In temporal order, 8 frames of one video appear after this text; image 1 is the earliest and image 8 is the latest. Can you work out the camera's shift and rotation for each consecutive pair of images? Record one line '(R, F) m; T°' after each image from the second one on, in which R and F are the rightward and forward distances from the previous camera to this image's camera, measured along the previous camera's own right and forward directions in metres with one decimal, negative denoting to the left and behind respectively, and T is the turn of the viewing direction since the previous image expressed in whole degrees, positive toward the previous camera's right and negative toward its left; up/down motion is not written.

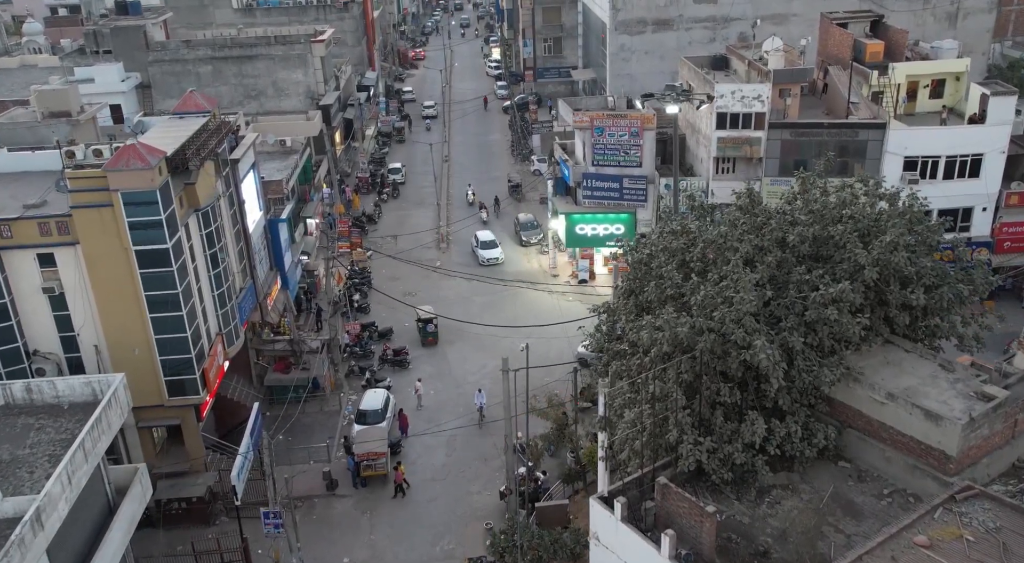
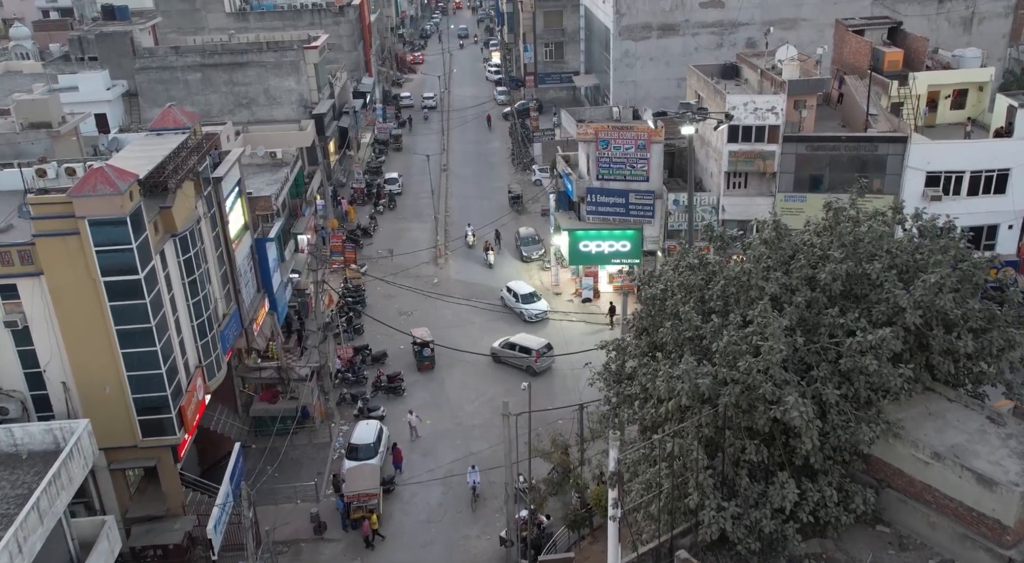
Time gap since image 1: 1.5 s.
(0.0, +2.0) m; 0°
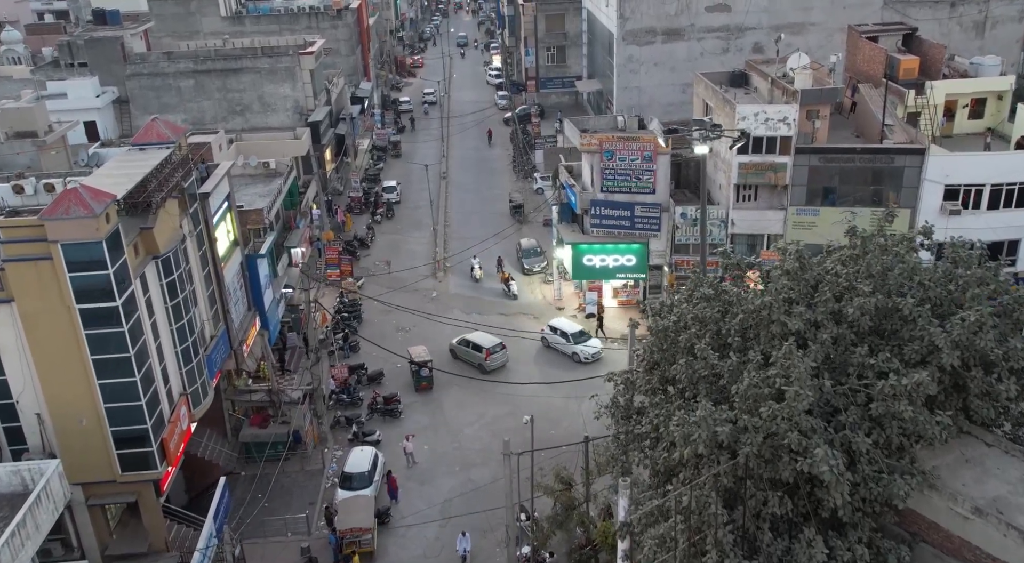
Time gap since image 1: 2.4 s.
(0.0, +1.4) m; 0°
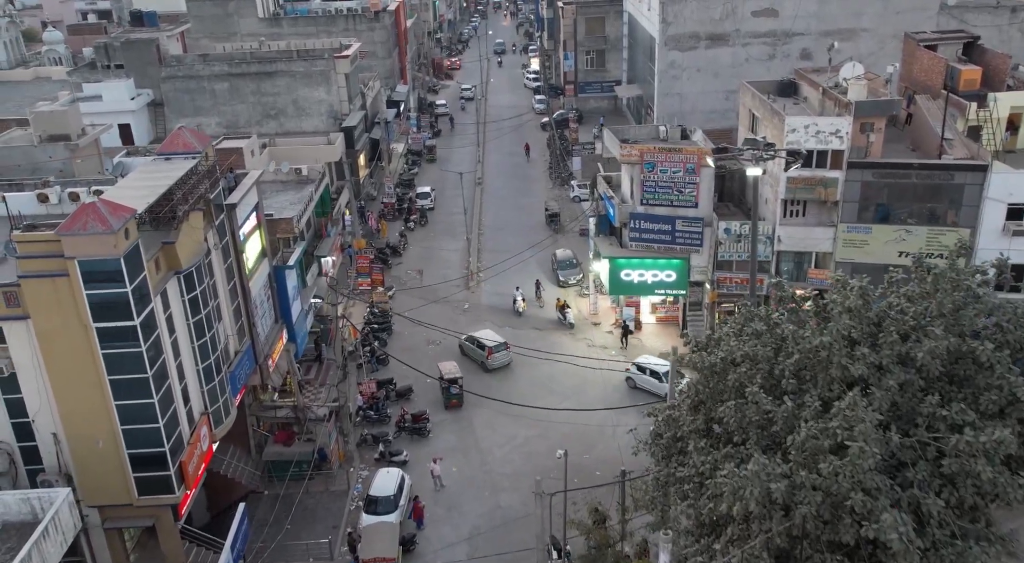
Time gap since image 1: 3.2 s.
(0.0, +1.3) m; -2°
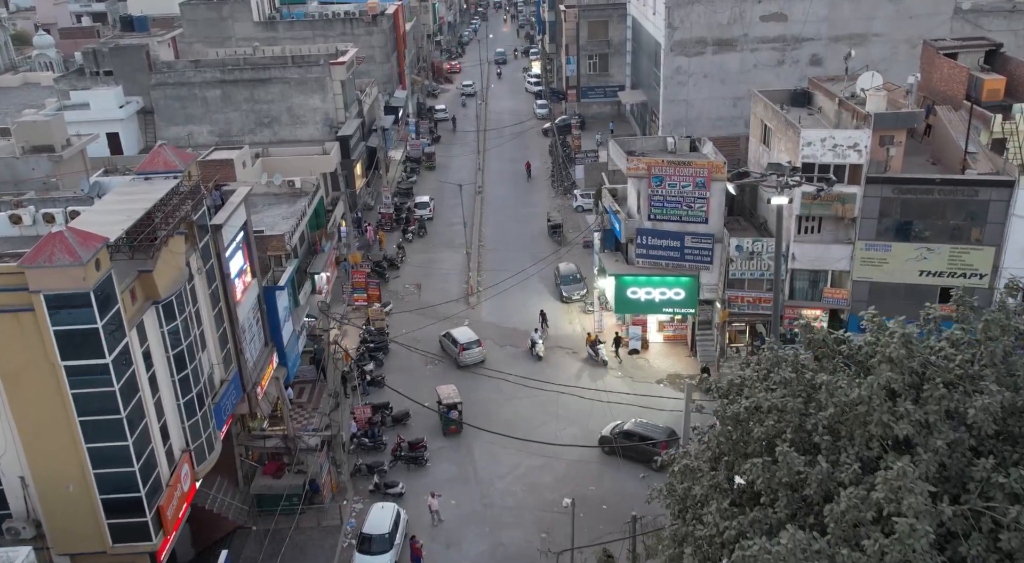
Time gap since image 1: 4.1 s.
(0.0, +1.6) m; 0°
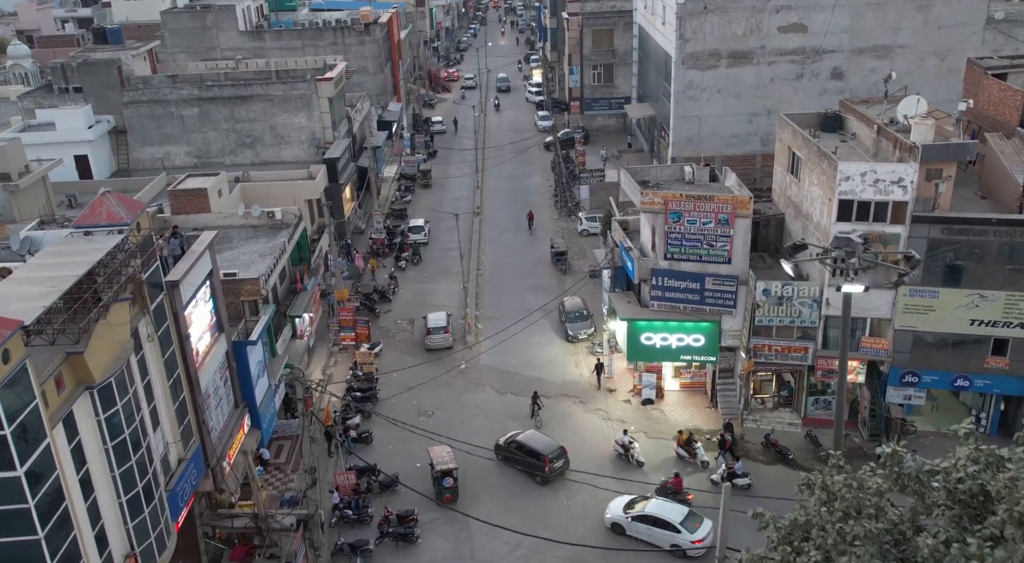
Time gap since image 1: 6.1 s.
(0.0, +3.5) m; 0°
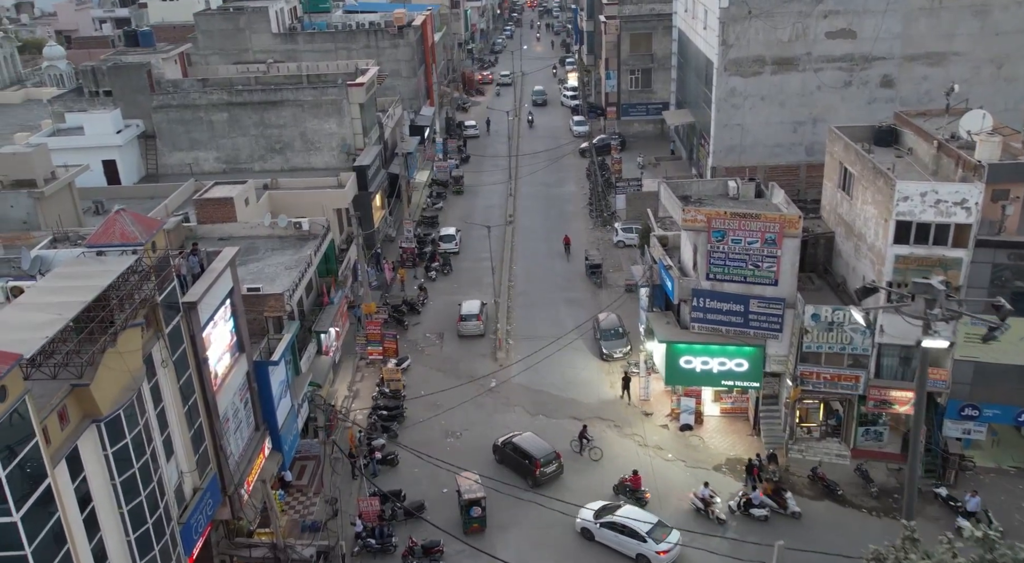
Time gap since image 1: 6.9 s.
(-0.1, +1.4) m; -2°
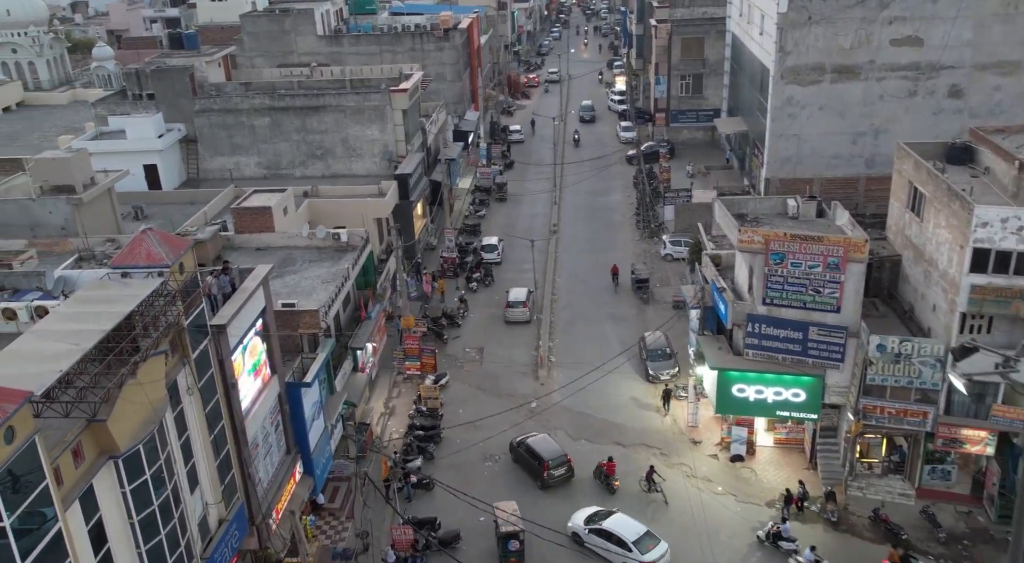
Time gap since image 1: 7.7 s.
(-0.1, +1.4) m; -3°
